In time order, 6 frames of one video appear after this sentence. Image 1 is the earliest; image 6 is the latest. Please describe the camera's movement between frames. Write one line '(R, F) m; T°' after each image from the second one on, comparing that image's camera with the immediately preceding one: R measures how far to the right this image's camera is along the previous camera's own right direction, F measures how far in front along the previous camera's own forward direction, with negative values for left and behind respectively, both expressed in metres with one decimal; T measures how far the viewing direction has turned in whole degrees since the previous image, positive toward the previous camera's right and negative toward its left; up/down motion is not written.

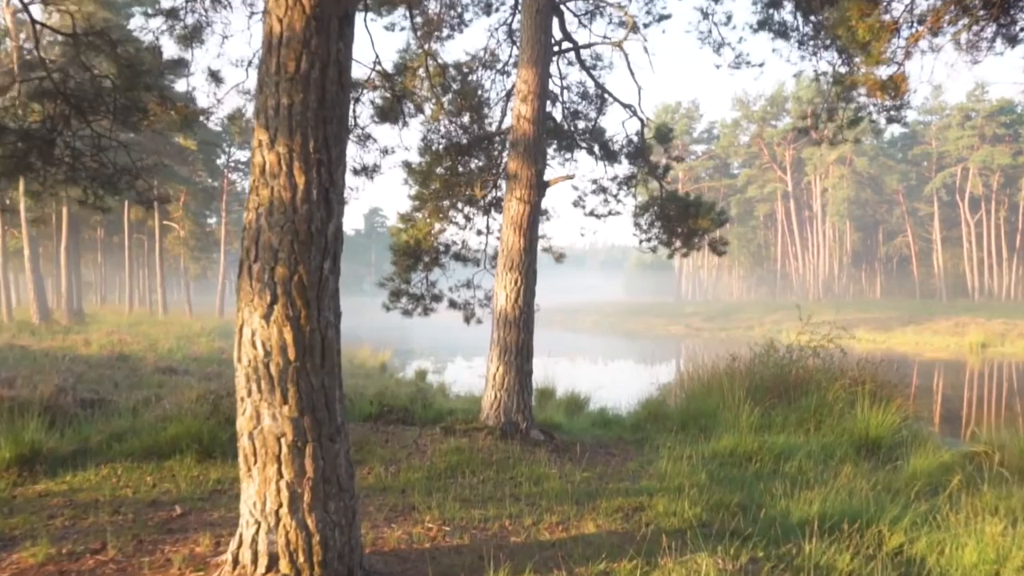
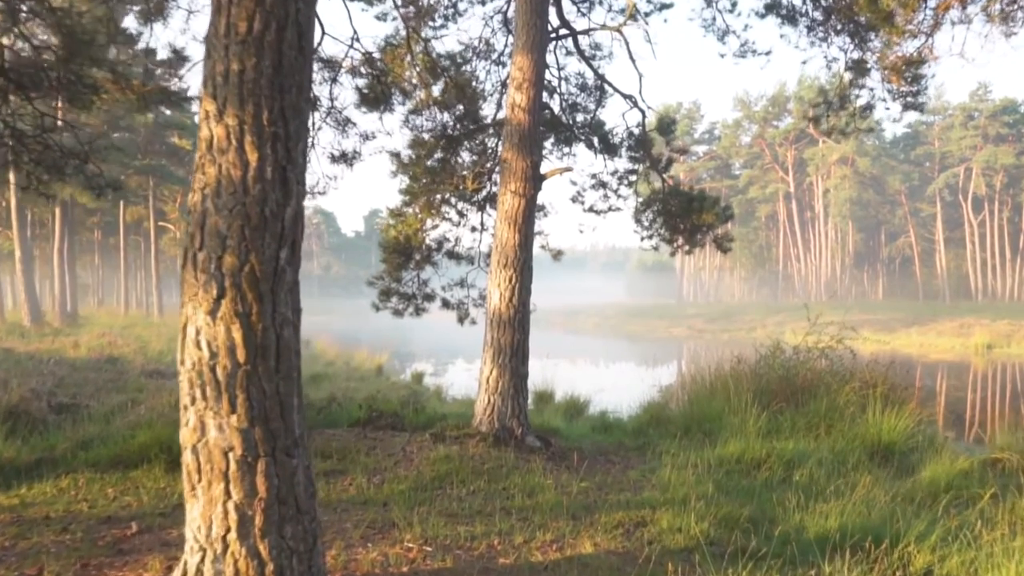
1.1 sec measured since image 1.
(+0.1, +0.4) m; 0°
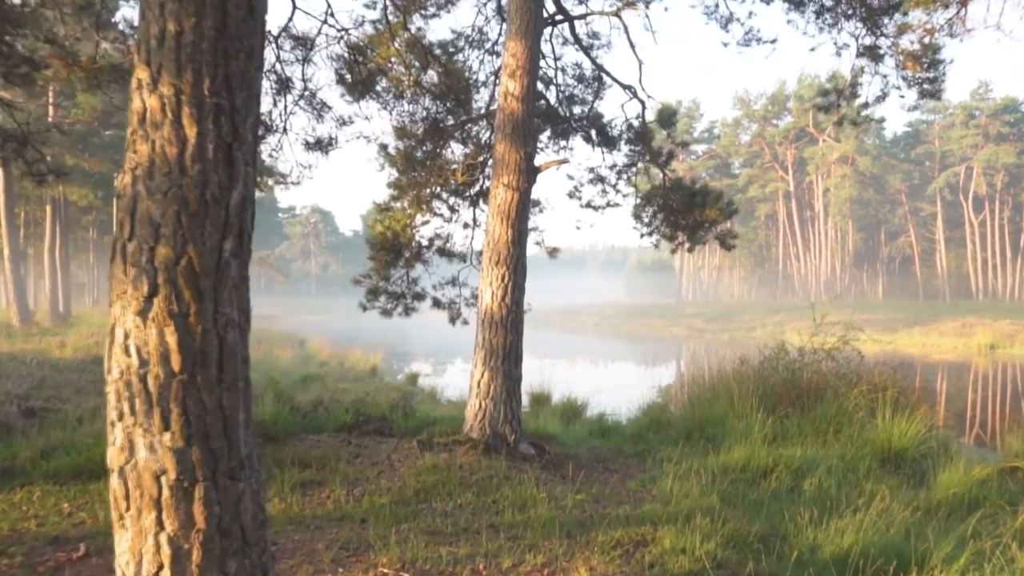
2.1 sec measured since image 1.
(+0.1, +0.4) m; 0°
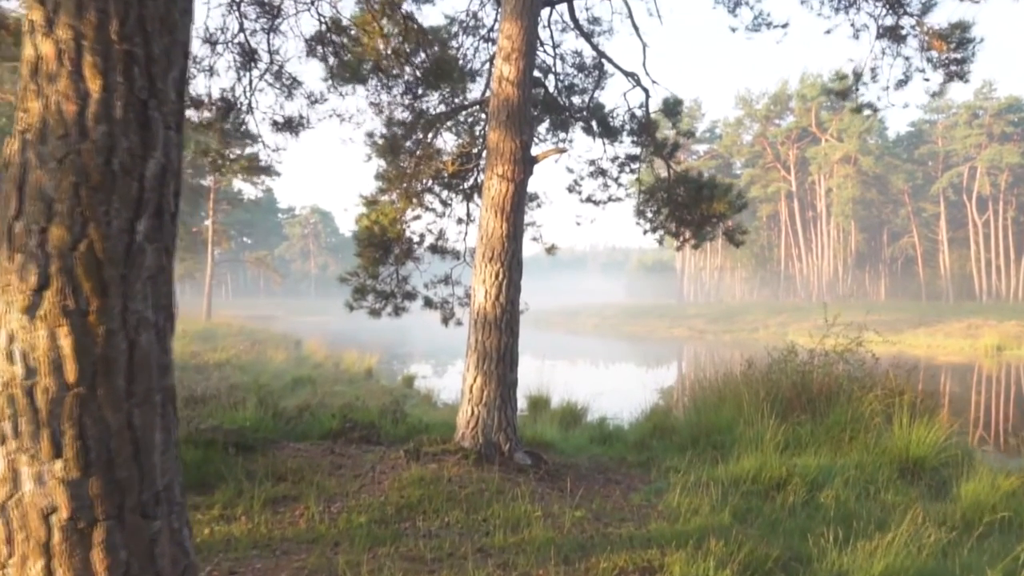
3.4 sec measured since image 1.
(0.0, +0.5) m; 0°
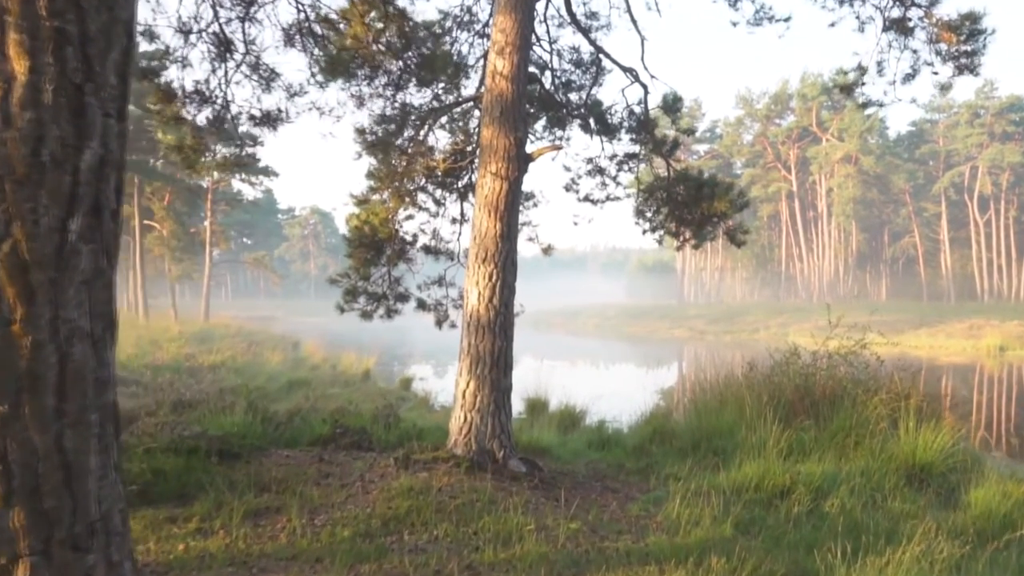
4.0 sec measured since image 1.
(+0.1, +0.2) m; 0°
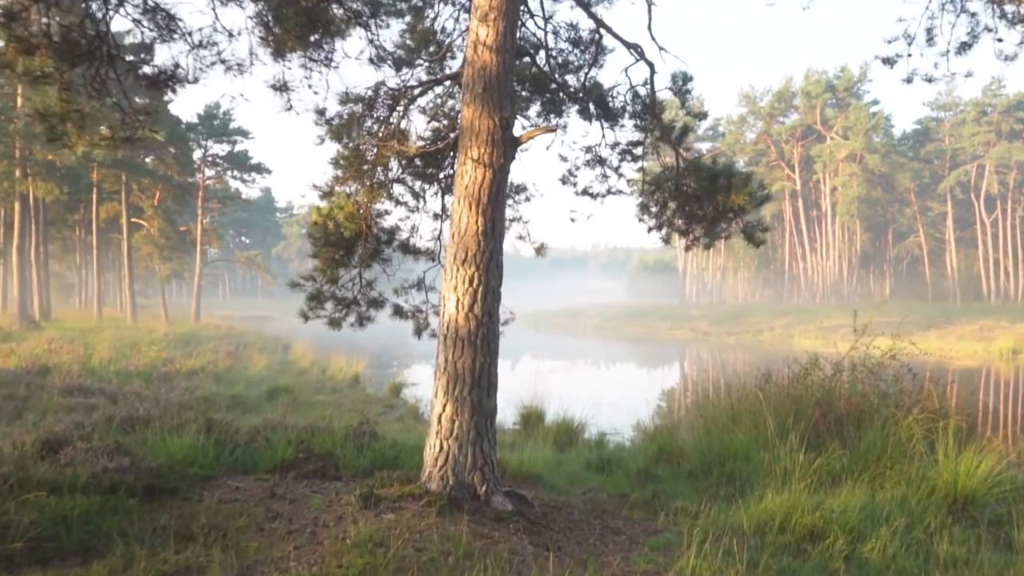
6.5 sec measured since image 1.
(+0.1, +0.9) m; 0°
